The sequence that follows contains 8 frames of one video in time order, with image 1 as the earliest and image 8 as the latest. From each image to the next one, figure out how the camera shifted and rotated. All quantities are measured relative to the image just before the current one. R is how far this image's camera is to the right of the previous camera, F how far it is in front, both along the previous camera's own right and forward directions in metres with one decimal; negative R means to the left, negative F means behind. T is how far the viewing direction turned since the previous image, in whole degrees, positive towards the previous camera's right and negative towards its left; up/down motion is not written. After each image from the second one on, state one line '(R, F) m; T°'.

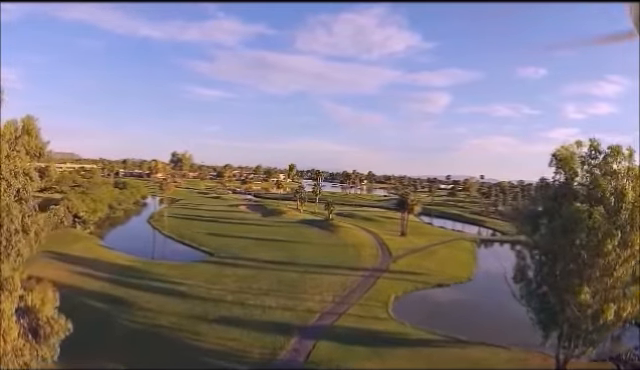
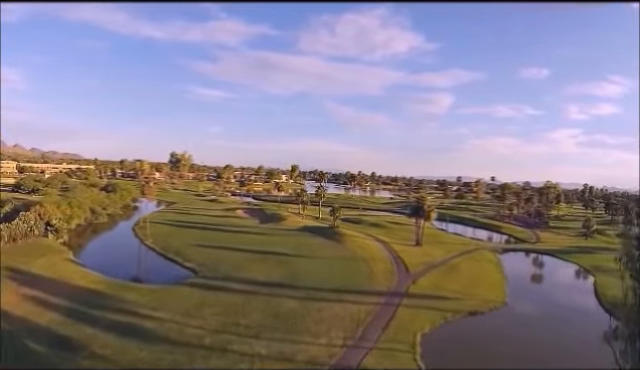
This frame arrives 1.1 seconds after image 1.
(-0.2, +6.1) m; 0°
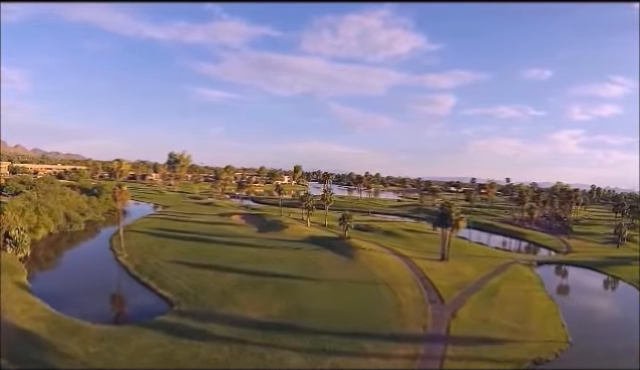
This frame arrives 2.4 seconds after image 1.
(-0.5, +7.2) m; 0°
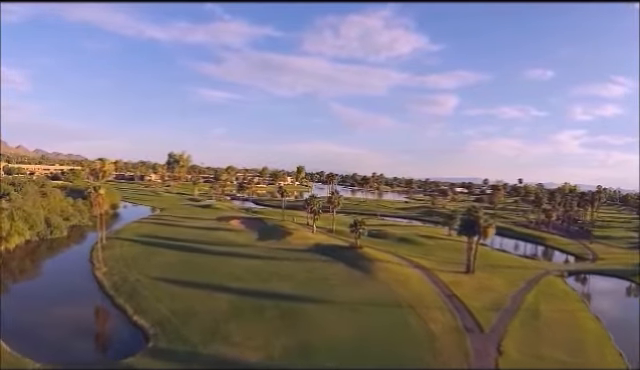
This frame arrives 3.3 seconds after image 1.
(-0.5, +4.9) m; 0°
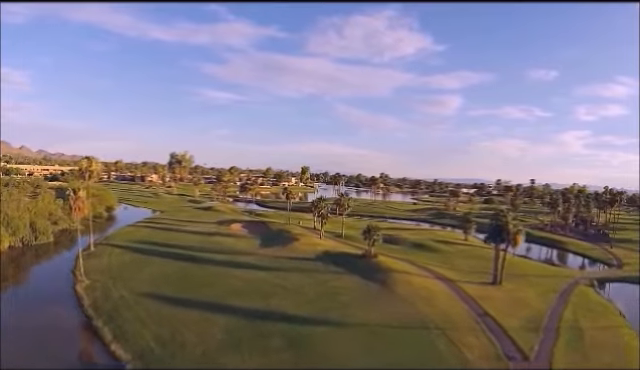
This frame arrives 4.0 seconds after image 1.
(-0.4, +3.7) m; 0°
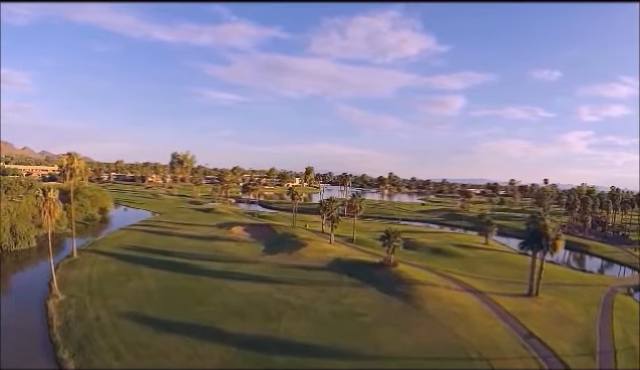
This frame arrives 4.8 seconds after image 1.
(-0.5, +3.9) m; 0°
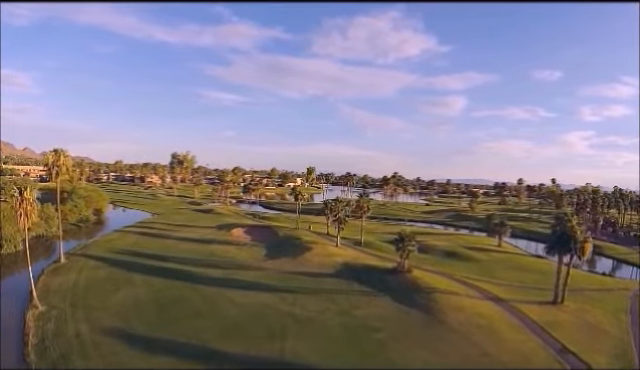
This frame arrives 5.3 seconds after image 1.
(-0.3, +2.3) m; 0°
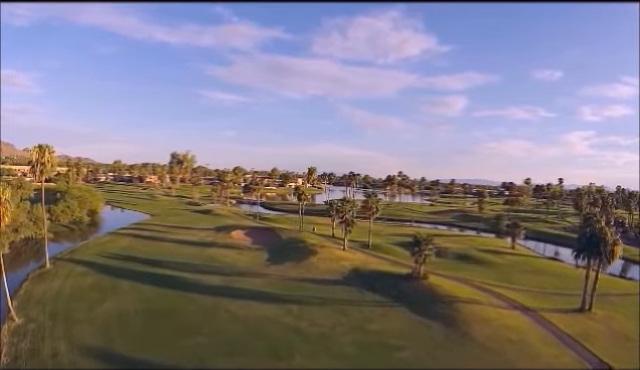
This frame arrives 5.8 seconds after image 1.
(-0.3, +2.2) m; 0°
